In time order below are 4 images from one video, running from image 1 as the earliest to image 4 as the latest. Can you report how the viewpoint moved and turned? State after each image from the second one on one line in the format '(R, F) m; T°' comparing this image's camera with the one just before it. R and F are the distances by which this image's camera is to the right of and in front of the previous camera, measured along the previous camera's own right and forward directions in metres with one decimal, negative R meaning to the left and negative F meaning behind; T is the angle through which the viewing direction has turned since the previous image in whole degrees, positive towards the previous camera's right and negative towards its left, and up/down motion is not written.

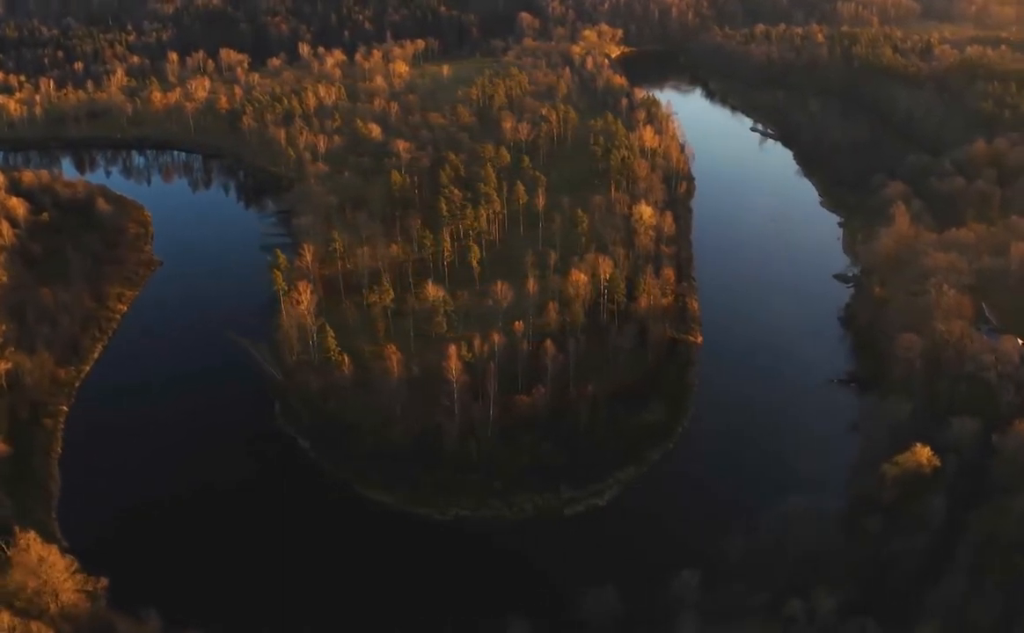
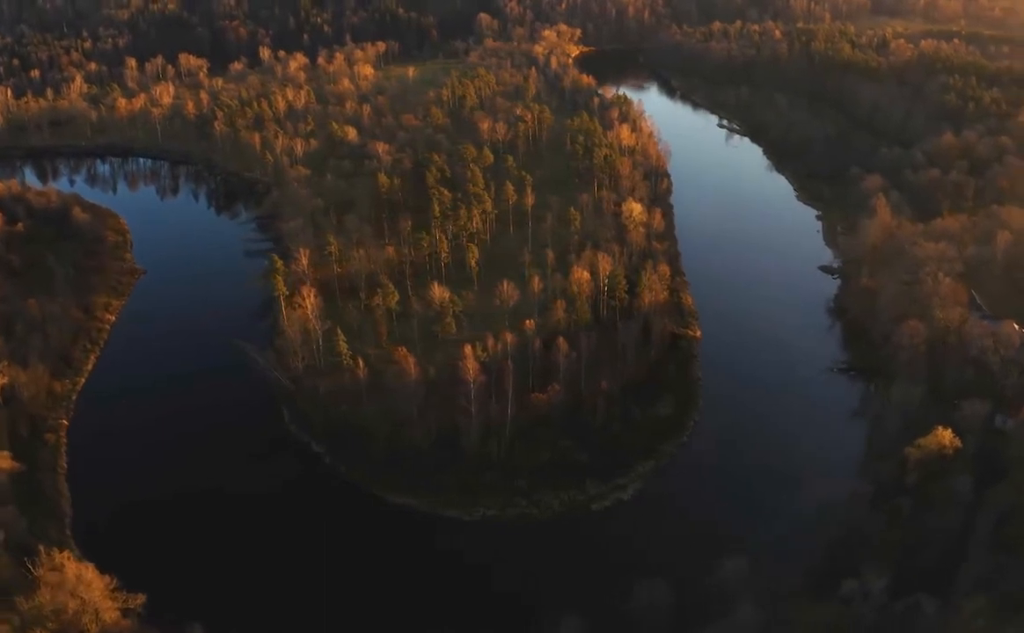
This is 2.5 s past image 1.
(-1.2, +0.2) m; +2°
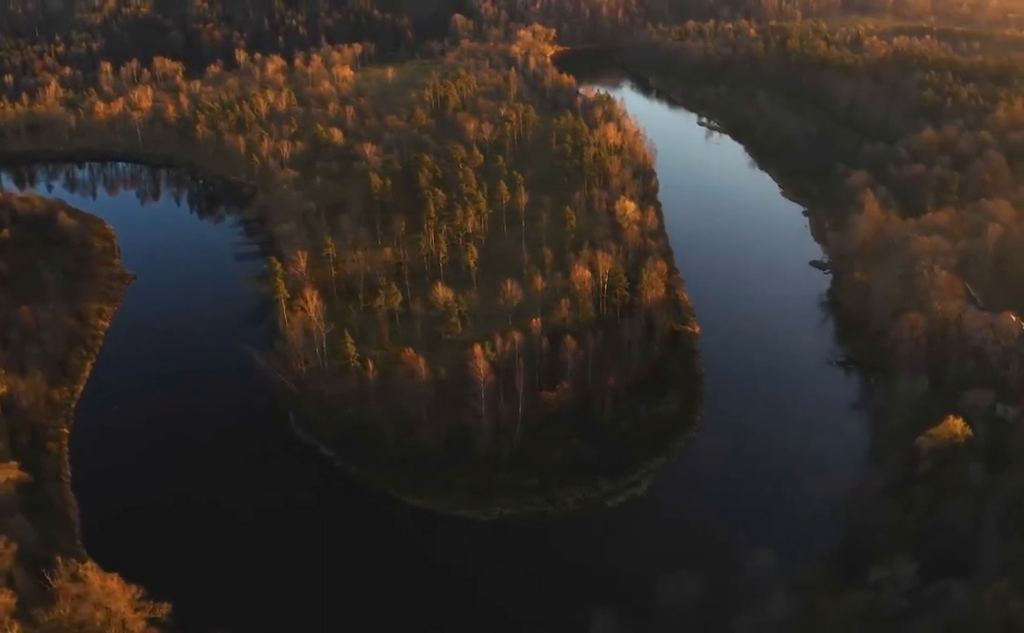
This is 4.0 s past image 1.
(-0.7, +0.1) m; +1°
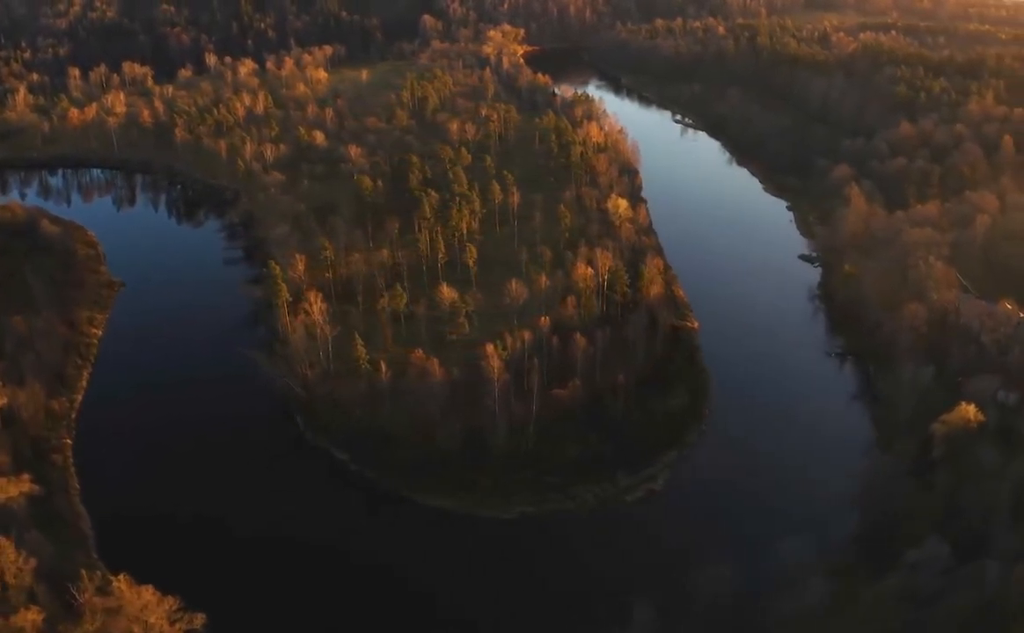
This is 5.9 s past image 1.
(-0.9, +0.1) m; +2°
